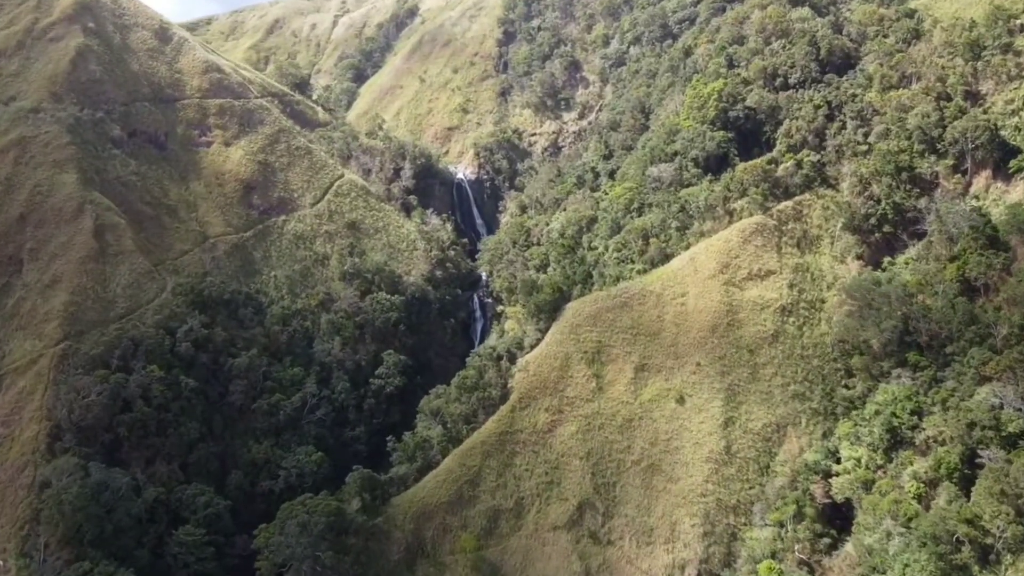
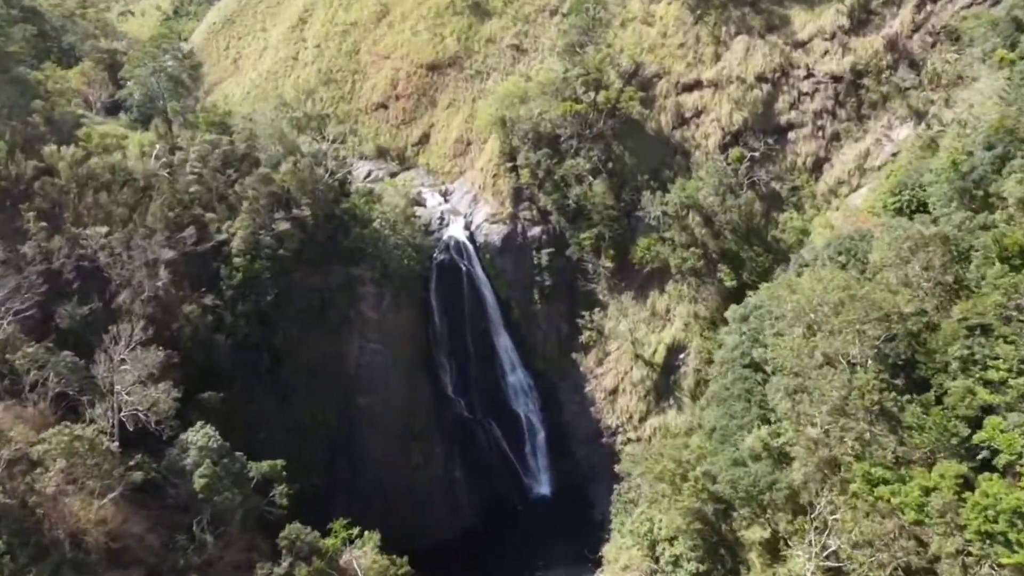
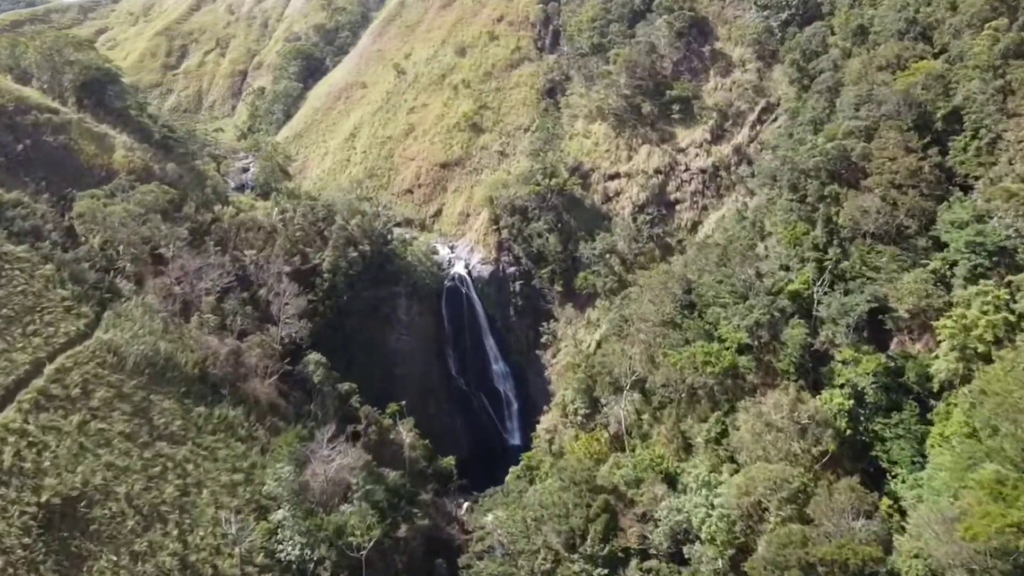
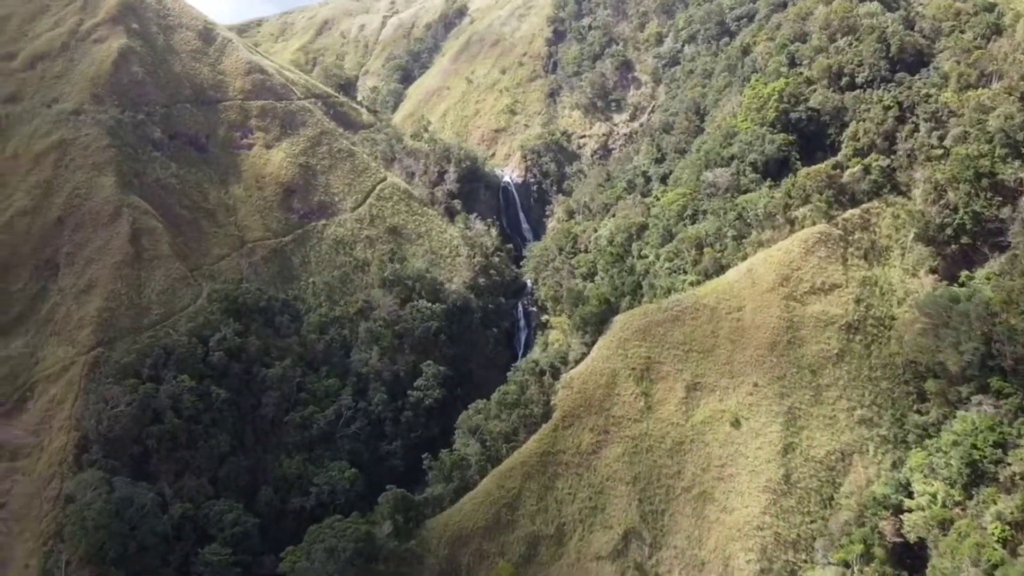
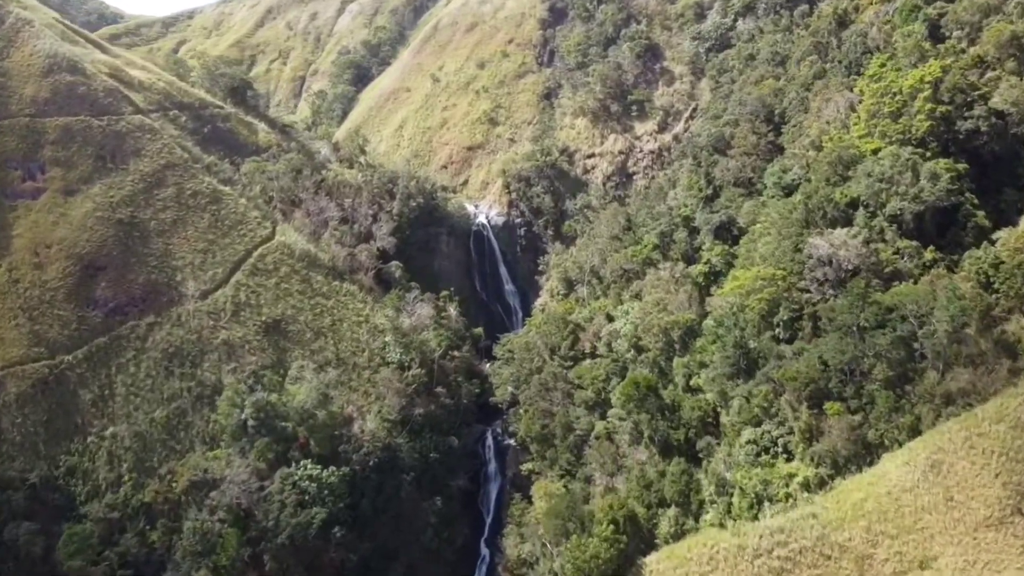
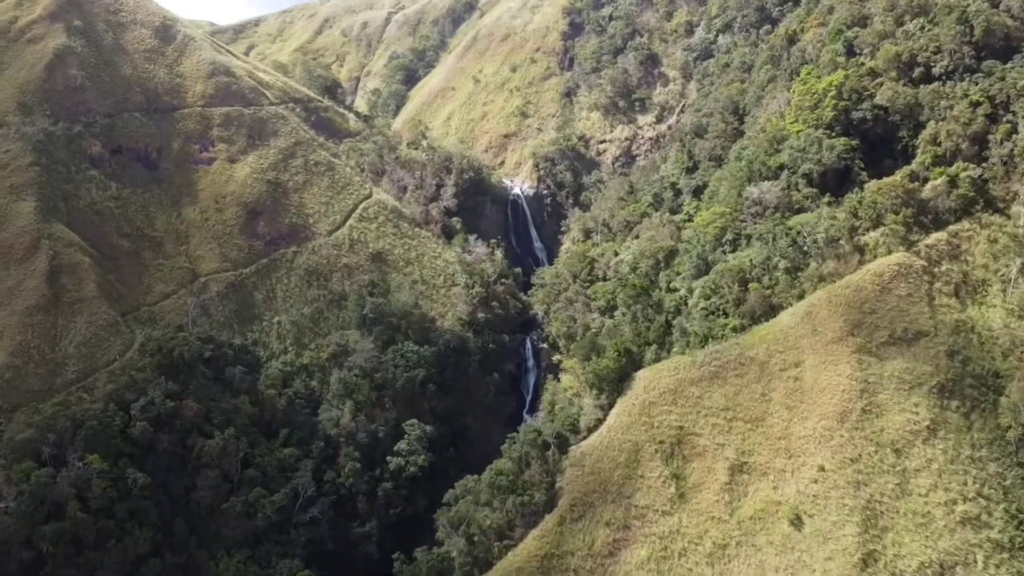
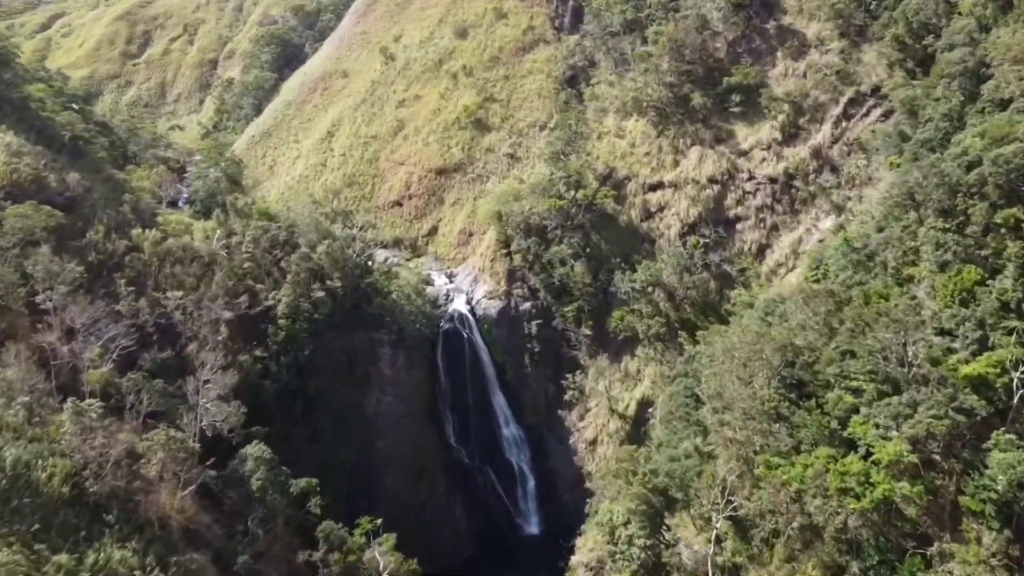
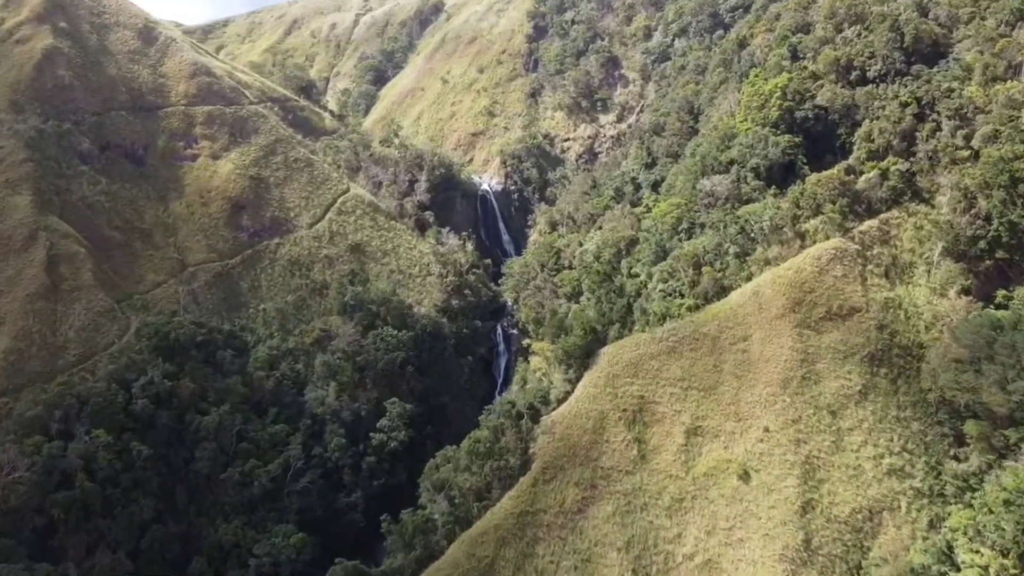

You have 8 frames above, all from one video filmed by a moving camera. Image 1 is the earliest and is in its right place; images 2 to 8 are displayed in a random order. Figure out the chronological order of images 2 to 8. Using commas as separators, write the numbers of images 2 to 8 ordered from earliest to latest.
4, 8, 6, 5, 3, 7, 2
